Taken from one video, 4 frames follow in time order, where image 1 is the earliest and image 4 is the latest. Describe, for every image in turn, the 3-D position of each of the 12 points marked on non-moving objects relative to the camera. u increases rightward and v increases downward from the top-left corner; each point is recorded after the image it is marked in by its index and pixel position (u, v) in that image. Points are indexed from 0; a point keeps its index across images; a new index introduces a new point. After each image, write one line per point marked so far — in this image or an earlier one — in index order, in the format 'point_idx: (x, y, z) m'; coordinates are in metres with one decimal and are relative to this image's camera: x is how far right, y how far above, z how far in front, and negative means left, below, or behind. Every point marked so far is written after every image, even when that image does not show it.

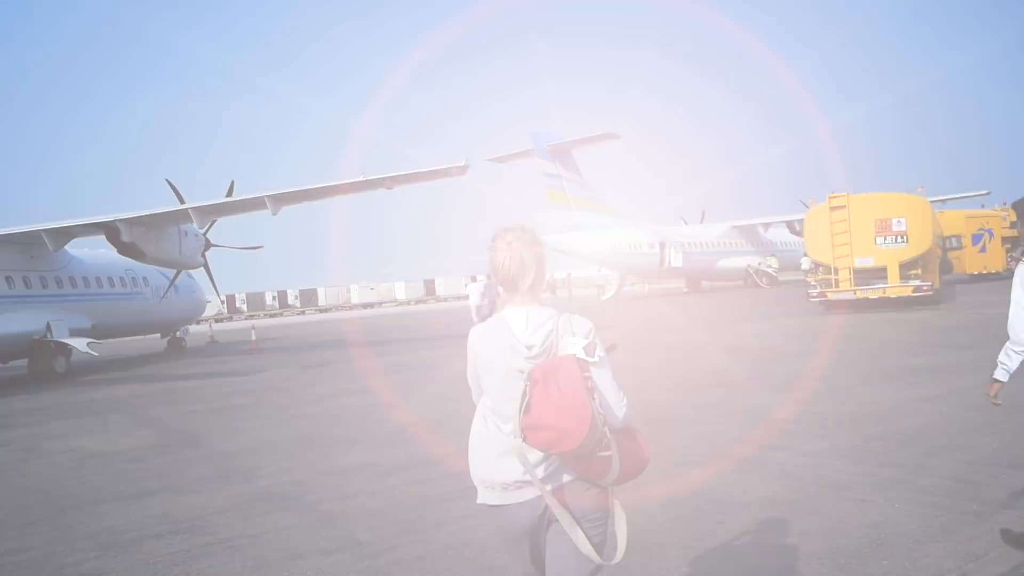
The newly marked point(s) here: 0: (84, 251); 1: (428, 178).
0: (-10.3, +0.9, +19.0) m
1: (-1.6, +2.1, +15.3) m
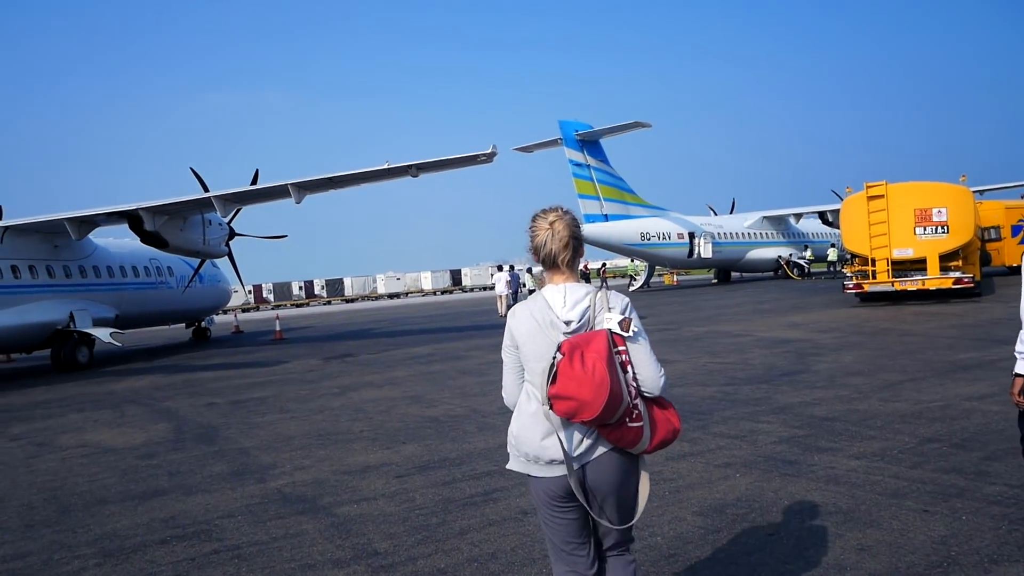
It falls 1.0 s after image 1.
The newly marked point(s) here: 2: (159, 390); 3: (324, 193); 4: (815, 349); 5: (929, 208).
0: (-9.7, +1.2, +18.9) m
1: (-1.1, +2.3, +15.0) m
2: (-5.4, -1.6, +12.1) m
3: (-3.9, +2.0, +16.3) m
4: (+4.4, -0.9, +11.3) m
5: (+9.2, +1.8, +17.5) m
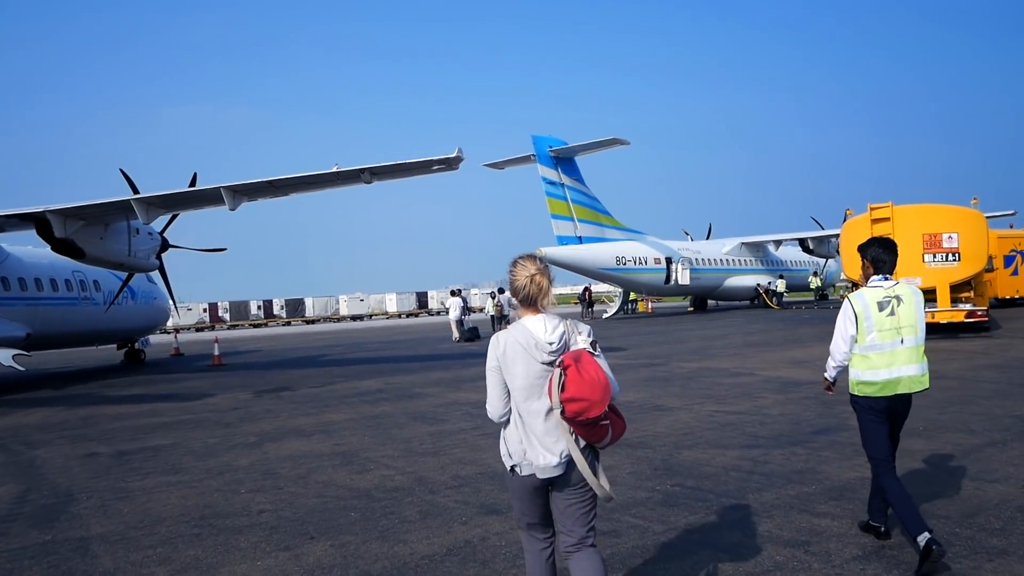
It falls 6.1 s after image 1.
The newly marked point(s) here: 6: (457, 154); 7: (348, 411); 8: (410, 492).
0: (-10.4, +0.8, +16.5) m
1: (-1.7, +1.9, +13.0) m
2: (-5.9, -1.8, +9.8) m
3: (-4.5, +1.6, +14.2) m
4: (+3.9, -1.3, +9.5) m
5: (+8.6, +1.1, +16.0) m
6: (-0.9, +2.2, +12.7) m
7: (-2.1, -1.6, +10.1) m
8: (-0.7, -1.5, +5.6) m
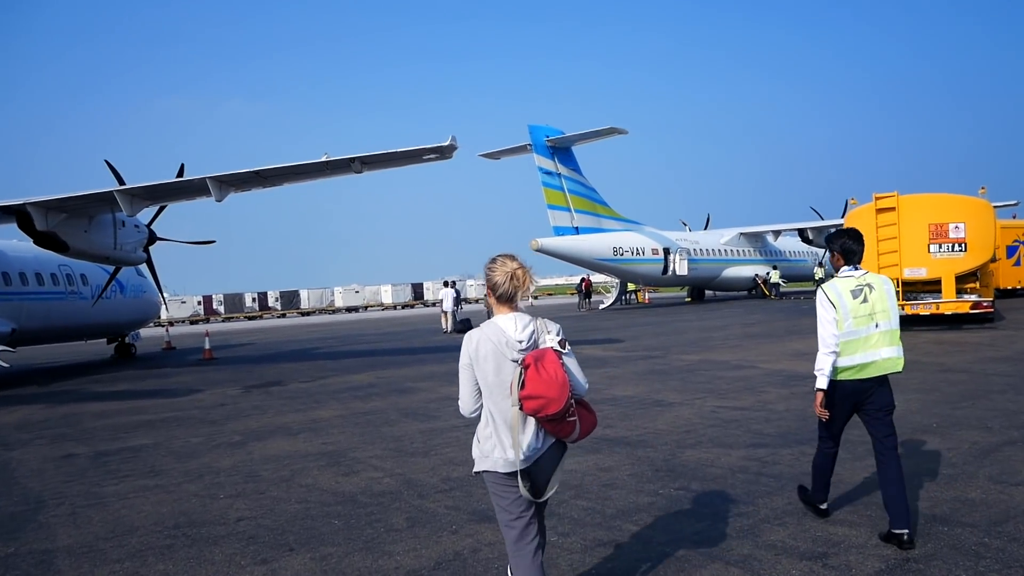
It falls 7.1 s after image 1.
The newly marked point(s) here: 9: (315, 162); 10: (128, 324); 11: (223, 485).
0: (-10.5, +0.9, +16.1) m
1: (-1.7, +2.0, +12.7) m
2: (-6.0, -1.7, +9.5) m
3: (-4.6, +1.7, +13.9) m
4: (+3.9, -1.2, +9.2) m
5: (+8.5, +1.3, +15.7) m
6: (-1.0, +2.3, +12.3) m
7: (-2.2, -1.5, +9.8) m
8: (-0.8, -1.4, +5.3) m
9: (-3.1, +2.0, +12.4) m
10: (-9.8, -0.9, +20.0) m
11: (-2.2, -1.5, +6.1) m
